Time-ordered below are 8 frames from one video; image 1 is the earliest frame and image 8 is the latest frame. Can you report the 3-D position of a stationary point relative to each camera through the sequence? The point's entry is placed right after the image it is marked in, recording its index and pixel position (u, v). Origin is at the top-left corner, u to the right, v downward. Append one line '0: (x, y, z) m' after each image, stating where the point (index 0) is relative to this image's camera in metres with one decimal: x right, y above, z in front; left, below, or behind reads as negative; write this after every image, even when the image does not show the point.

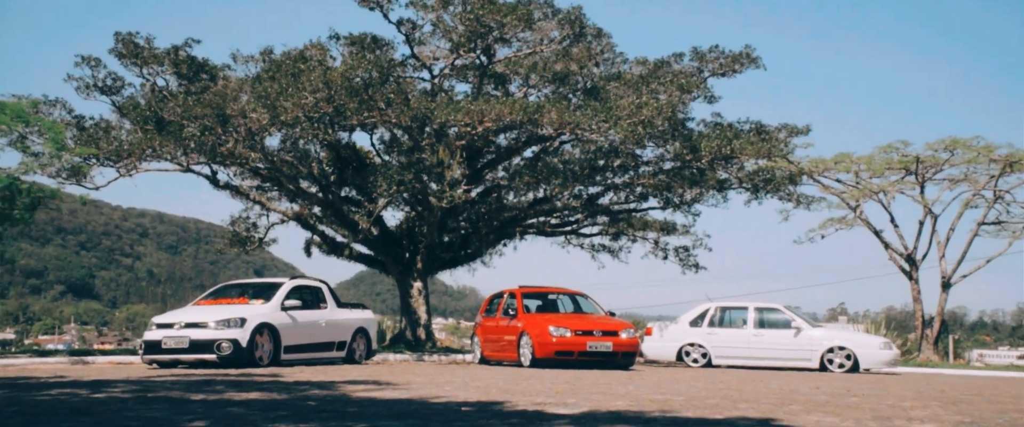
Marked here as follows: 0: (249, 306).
0: (-5.7, -2.0, +19.8) m
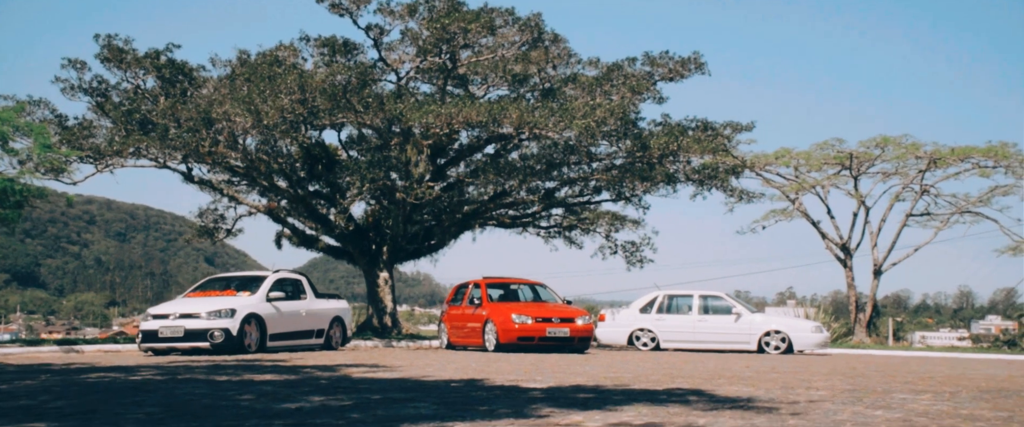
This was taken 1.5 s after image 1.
0: (-6.5, -2.0, +21.6) m
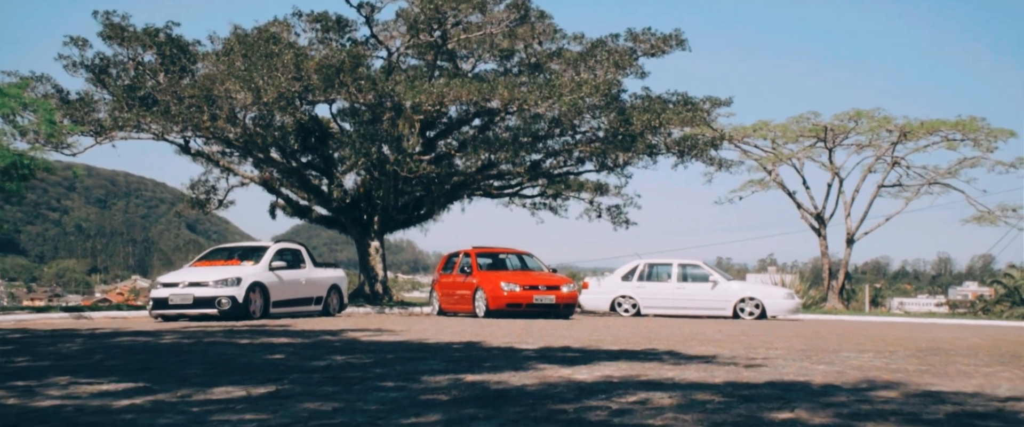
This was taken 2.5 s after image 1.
0: (-6.8, -1.3, +22.8) m
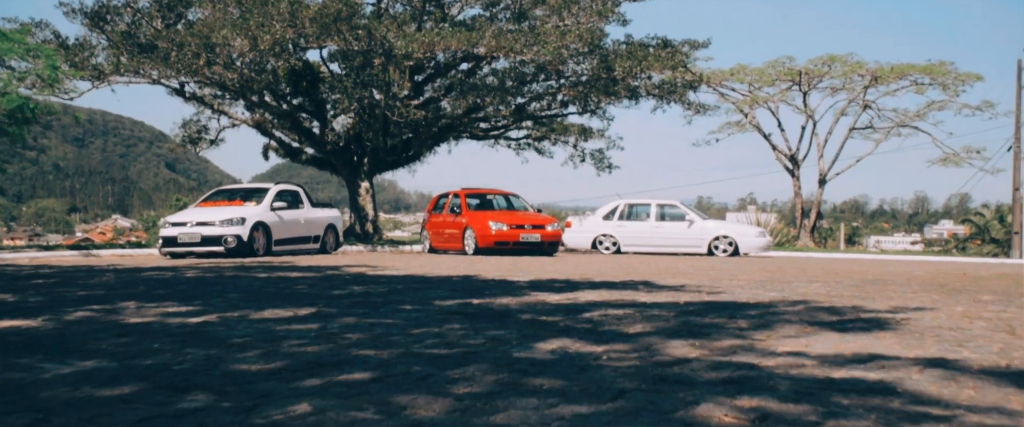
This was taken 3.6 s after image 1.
0: (-7.1, +0.2, +24.2) m
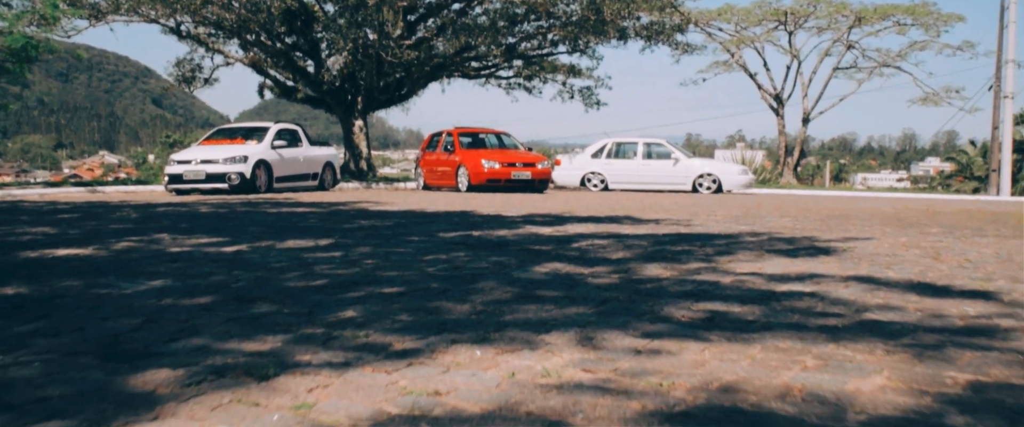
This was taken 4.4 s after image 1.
0: (-7.3, +1.9, +25.2) m
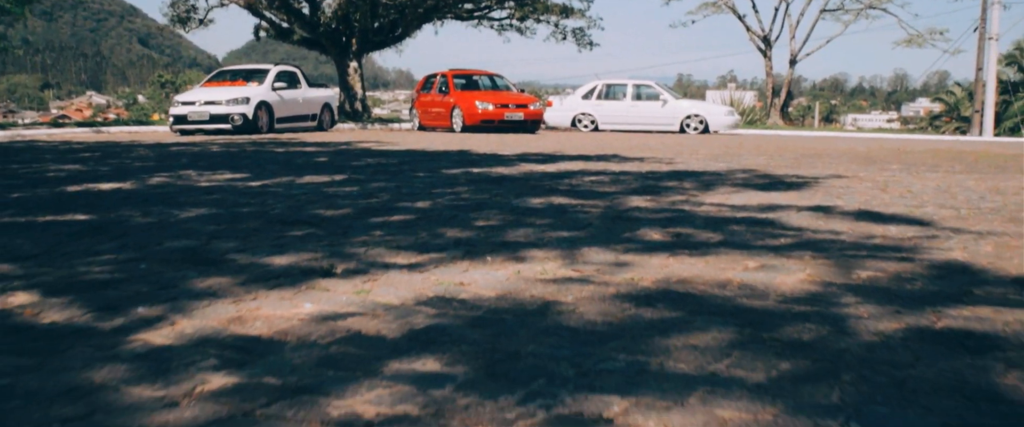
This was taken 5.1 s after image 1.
0: (-7.5, +3.6, +25.9) m
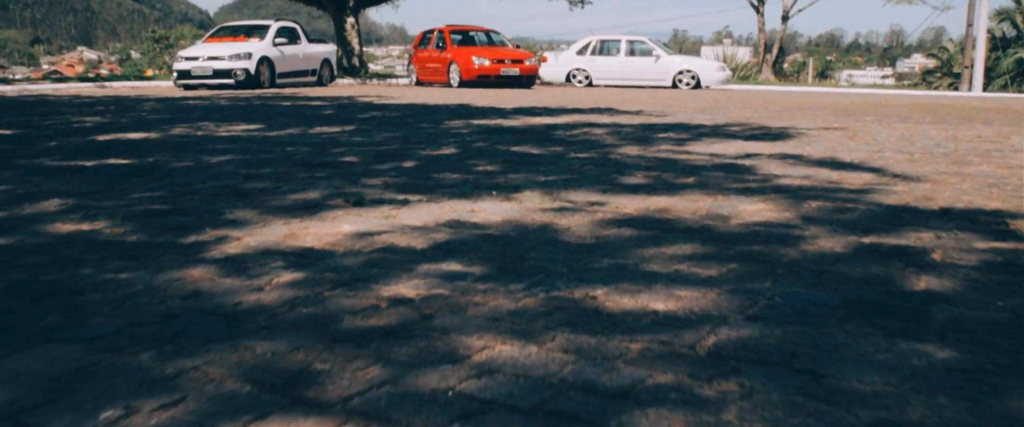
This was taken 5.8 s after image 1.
0: (-7.6, +4.9, +26.5) m
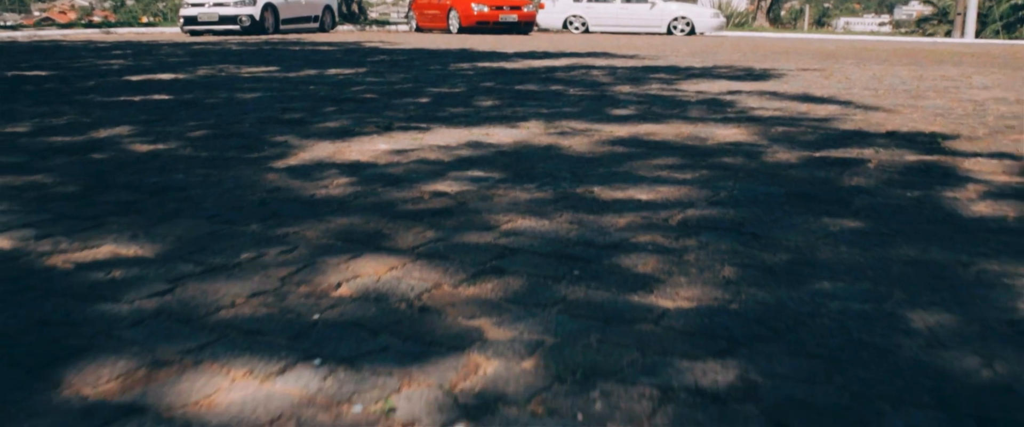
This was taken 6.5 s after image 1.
0: (-7.6, +6.6, +27.0) m
